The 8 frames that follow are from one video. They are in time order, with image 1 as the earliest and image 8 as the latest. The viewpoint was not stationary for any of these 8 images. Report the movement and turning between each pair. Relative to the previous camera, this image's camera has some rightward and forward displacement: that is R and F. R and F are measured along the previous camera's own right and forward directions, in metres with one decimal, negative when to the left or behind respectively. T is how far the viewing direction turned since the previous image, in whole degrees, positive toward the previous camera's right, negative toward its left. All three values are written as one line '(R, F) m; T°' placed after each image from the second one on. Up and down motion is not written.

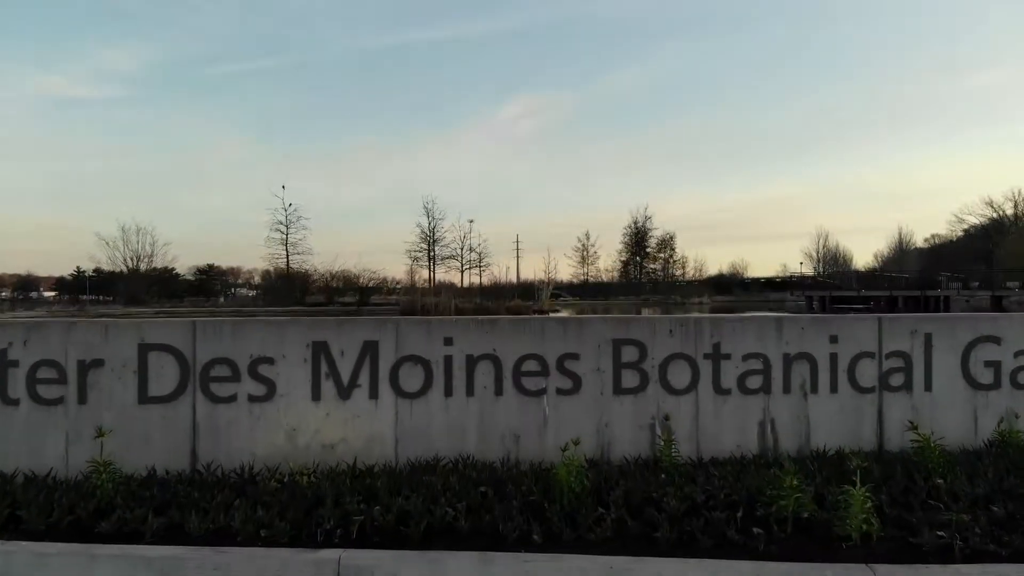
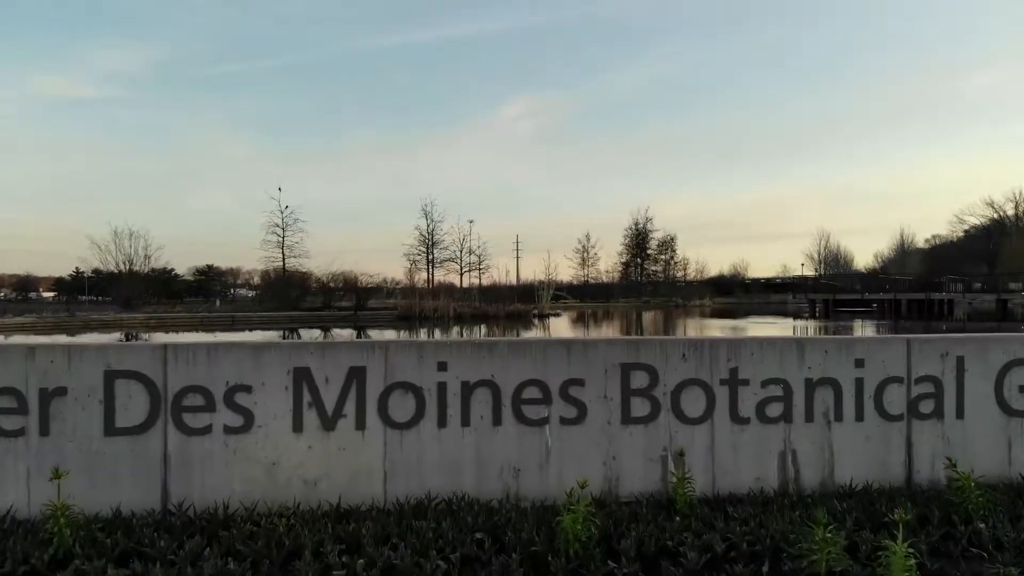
(0.0, +0.3) m; 0°
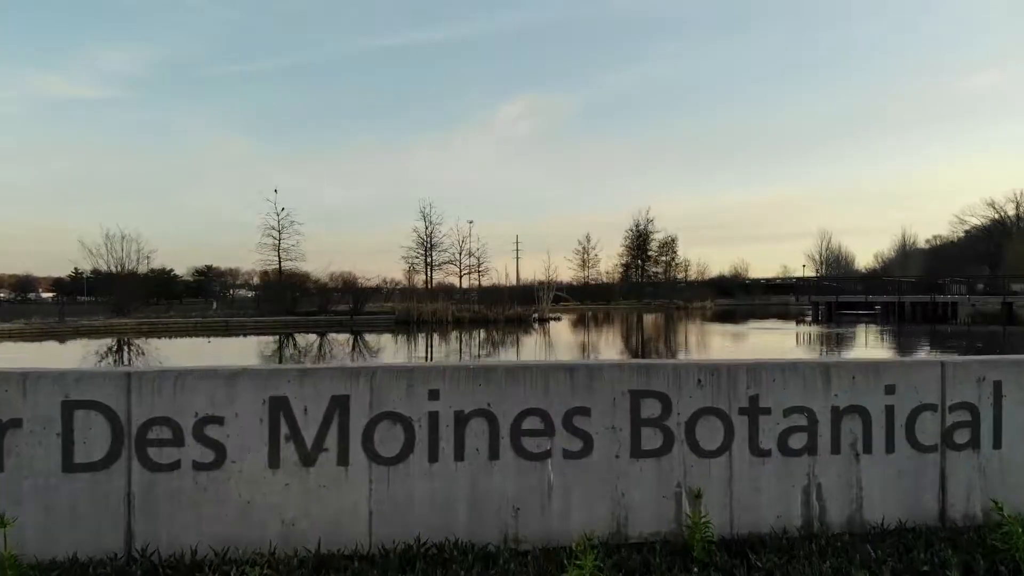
(0.0, +0.3) m; 0°
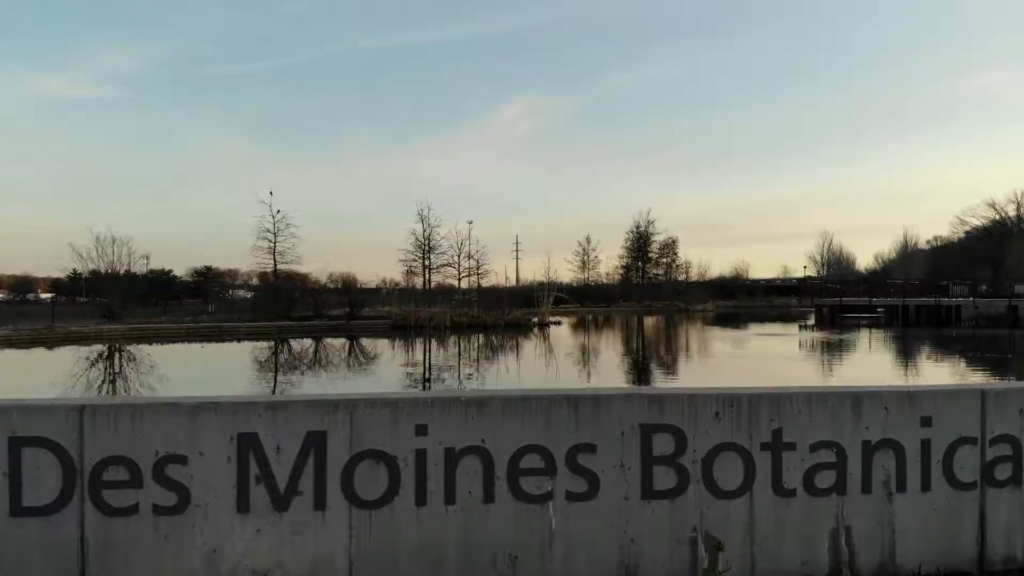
(0.0, +0.3) m; 0°
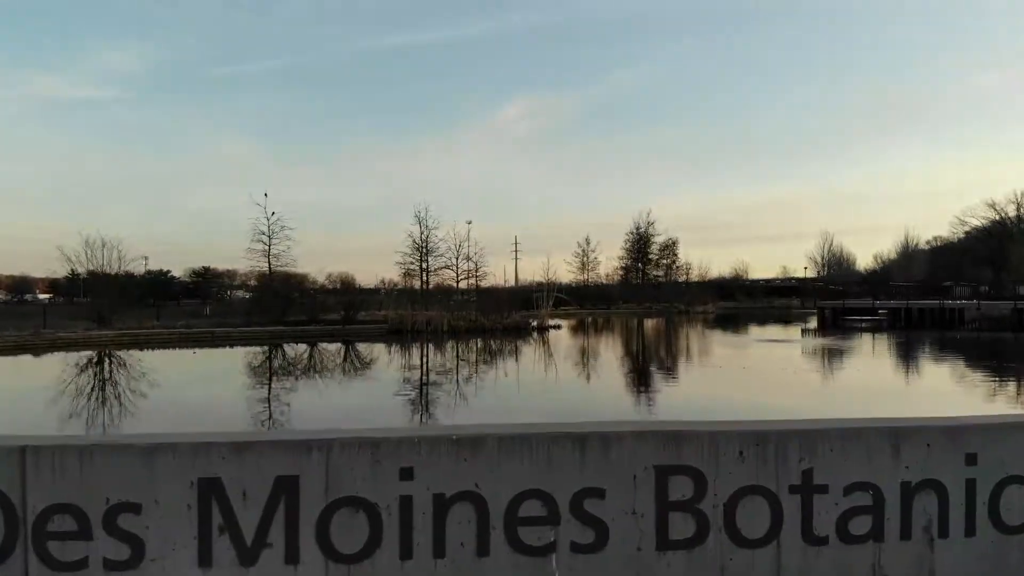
(0.0, +0.3) m; 0°
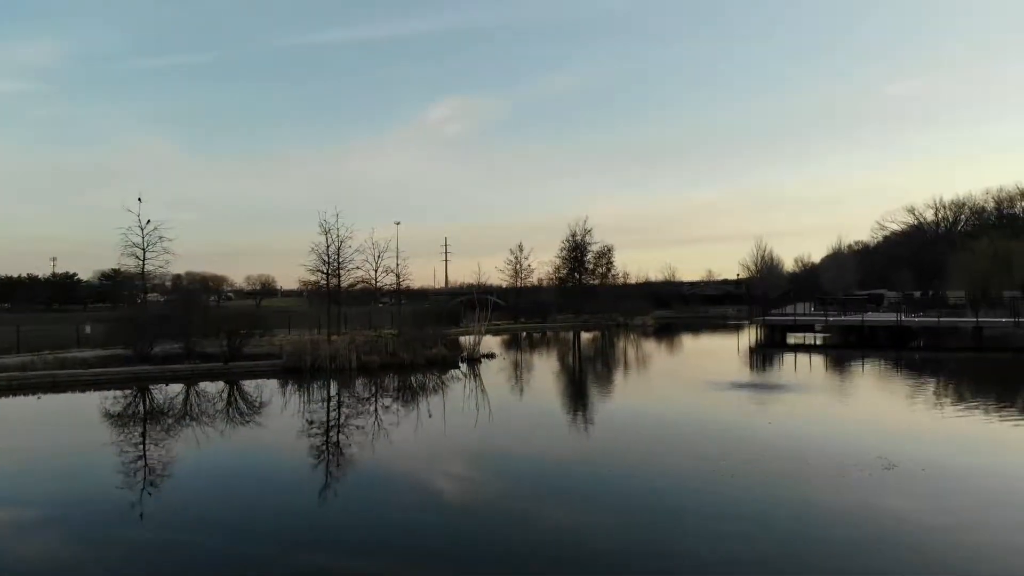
(+0.1, +2.3) m; +6°
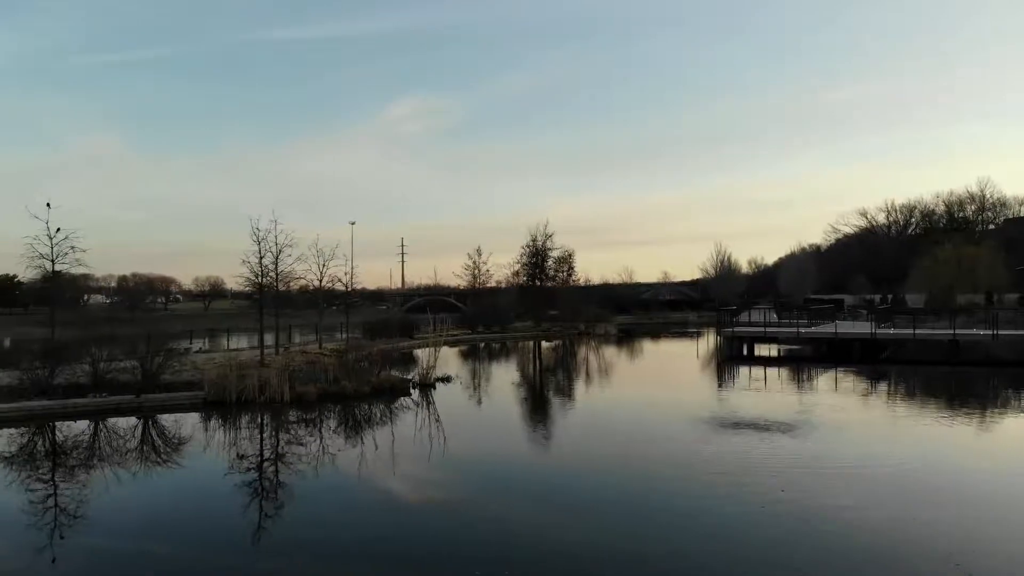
(0.0, +1.2) m; +4°
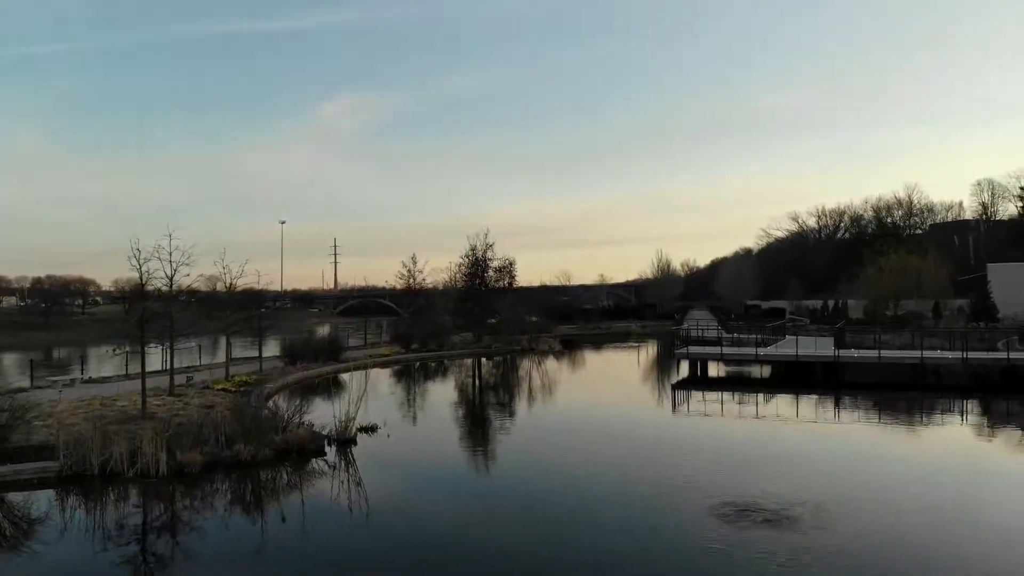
(0.0, +1.7) m; +6°
